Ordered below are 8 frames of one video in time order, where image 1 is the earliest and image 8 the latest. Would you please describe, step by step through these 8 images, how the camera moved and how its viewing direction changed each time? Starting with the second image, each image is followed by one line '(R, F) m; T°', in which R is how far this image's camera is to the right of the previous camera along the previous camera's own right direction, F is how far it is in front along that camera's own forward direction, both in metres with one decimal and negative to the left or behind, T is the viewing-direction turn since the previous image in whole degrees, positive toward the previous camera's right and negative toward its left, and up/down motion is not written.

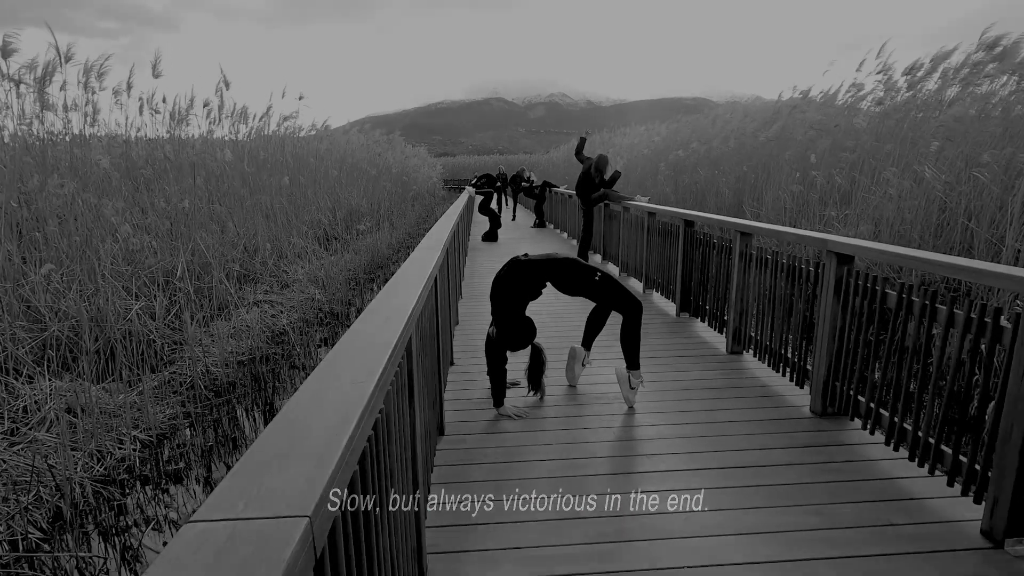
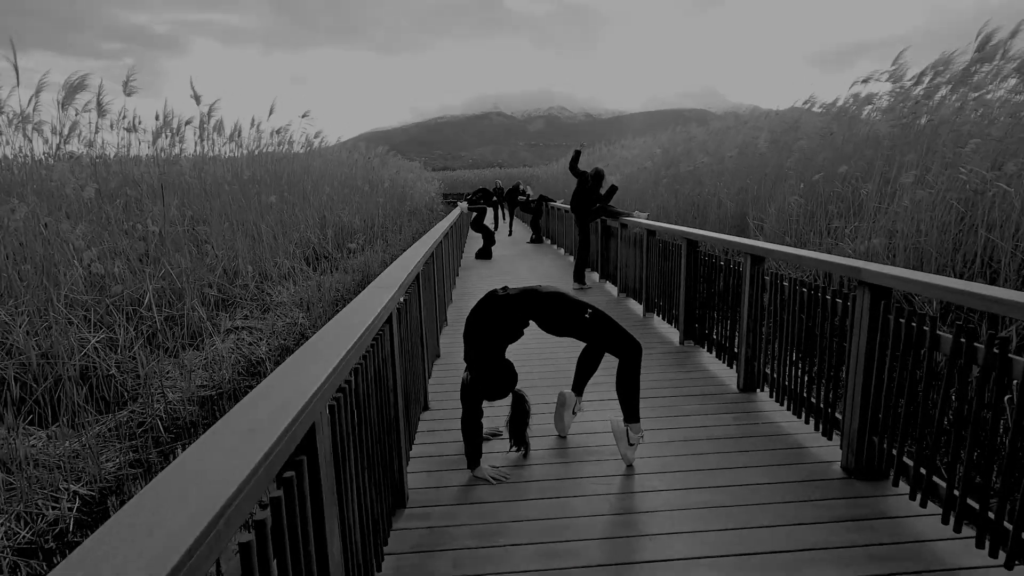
(+0.1, +0.3) m; 0°
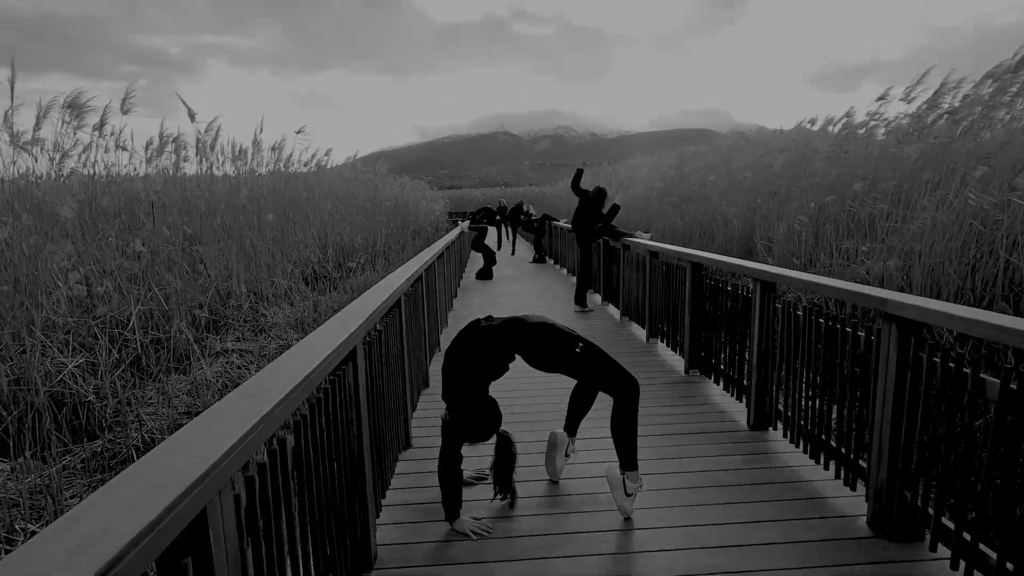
(+0.1, +0.1) m; -1°
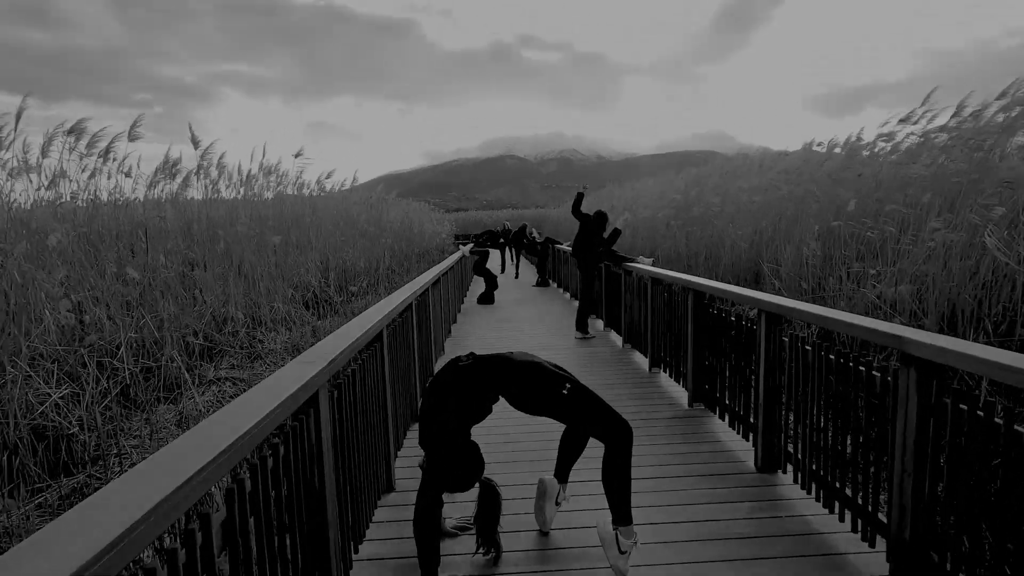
(+0.1, +0.1) m; -1°
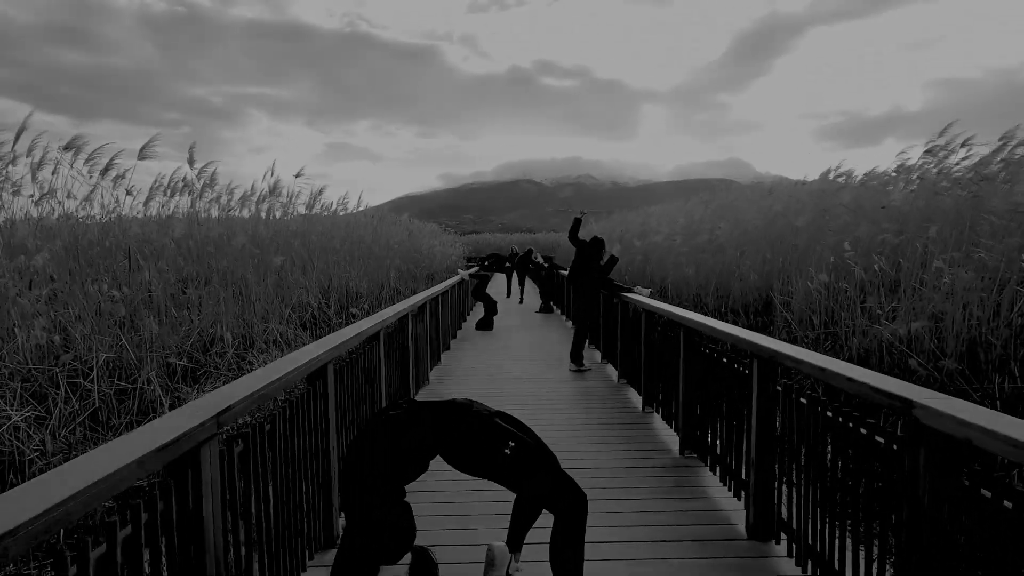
(+0.1, +0.2) m; -1°
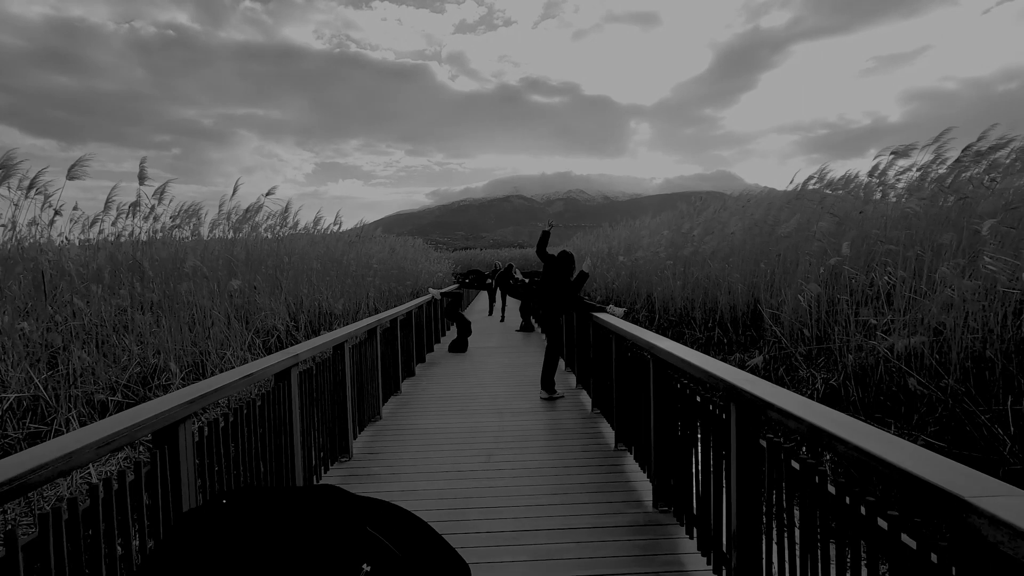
(+0.2, +0.3) m; +1°
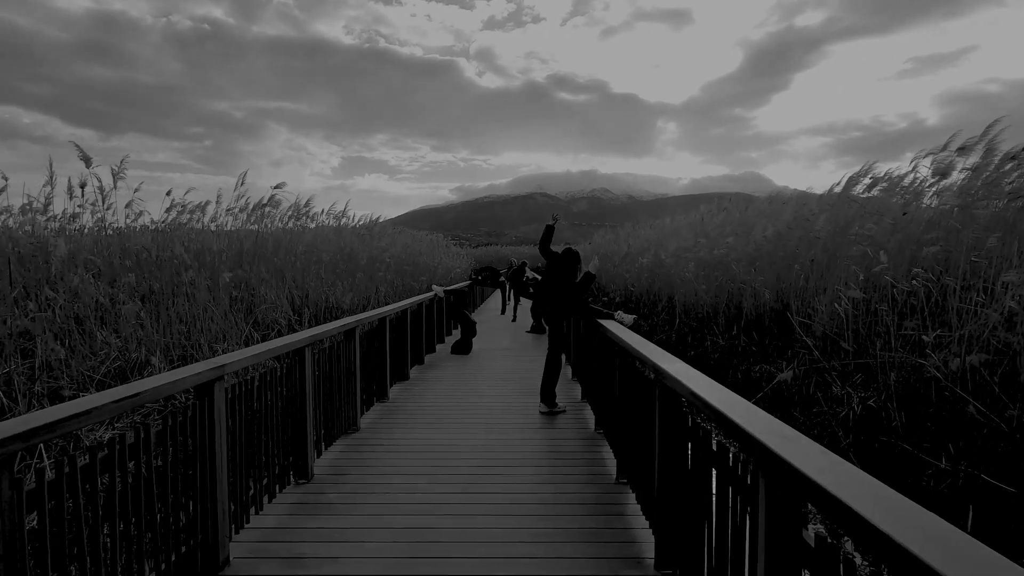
(+0.1, +0.4) m; -2°
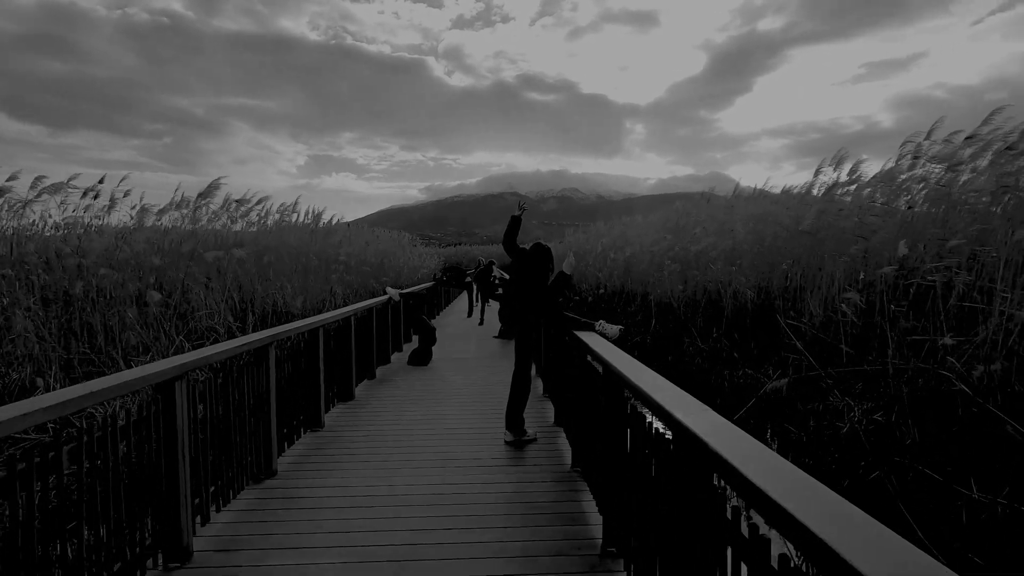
(+0.1, +0.5) m; +3°
